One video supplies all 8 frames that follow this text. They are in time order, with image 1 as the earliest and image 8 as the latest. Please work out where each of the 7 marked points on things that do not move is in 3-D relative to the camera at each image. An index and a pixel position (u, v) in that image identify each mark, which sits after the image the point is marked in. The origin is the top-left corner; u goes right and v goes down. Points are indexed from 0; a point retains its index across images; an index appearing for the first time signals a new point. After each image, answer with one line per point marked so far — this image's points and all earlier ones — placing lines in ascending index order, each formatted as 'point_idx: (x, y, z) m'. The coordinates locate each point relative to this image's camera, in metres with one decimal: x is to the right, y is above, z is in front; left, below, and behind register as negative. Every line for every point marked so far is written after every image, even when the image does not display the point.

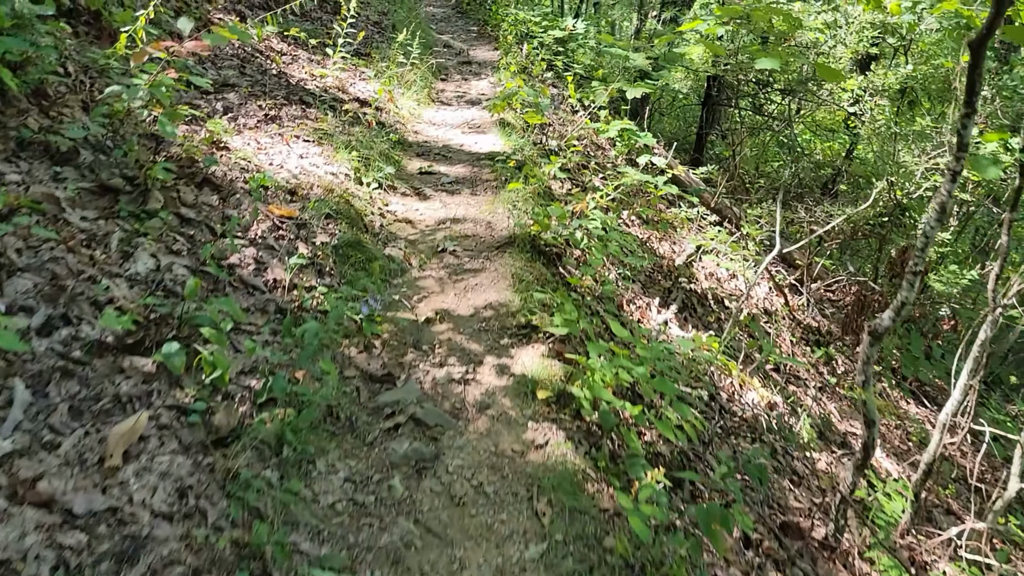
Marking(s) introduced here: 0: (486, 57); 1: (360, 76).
0: (-0.2, +2.1, +7.3) m
1: (-1.0, +1.4, +5.3) m
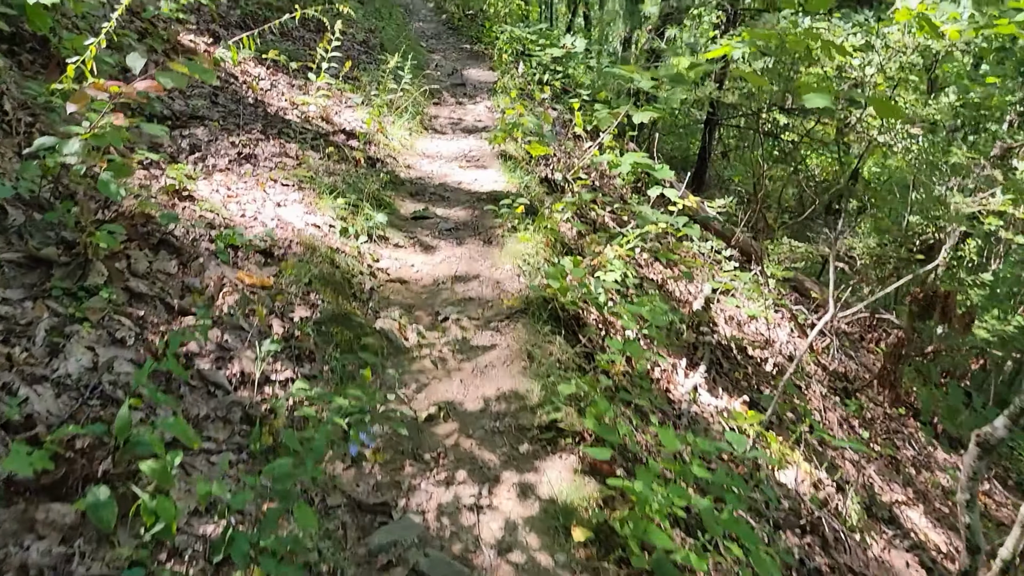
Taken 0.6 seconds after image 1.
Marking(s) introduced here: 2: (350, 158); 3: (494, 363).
0: (-0.3, +1.8, +6.8) m
1: (-1.0, +1.1, +4.8) m
2: (-0.8, +0.7, +4.0) m
3: (-0.1, -0.2, +2.5) m
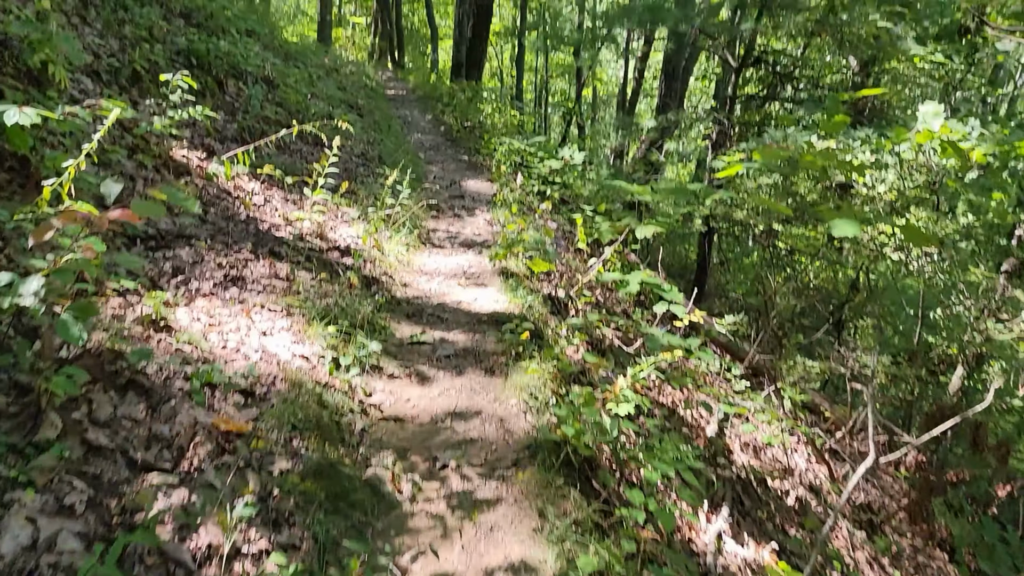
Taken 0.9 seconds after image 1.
0: (-0.3, +0.8, +6.7) m
1: (-1.0, +0.4, +4.7) m
2: (-0.8, +0.1, +3.8) m
3: (0.0, -0.6, +2.2) m
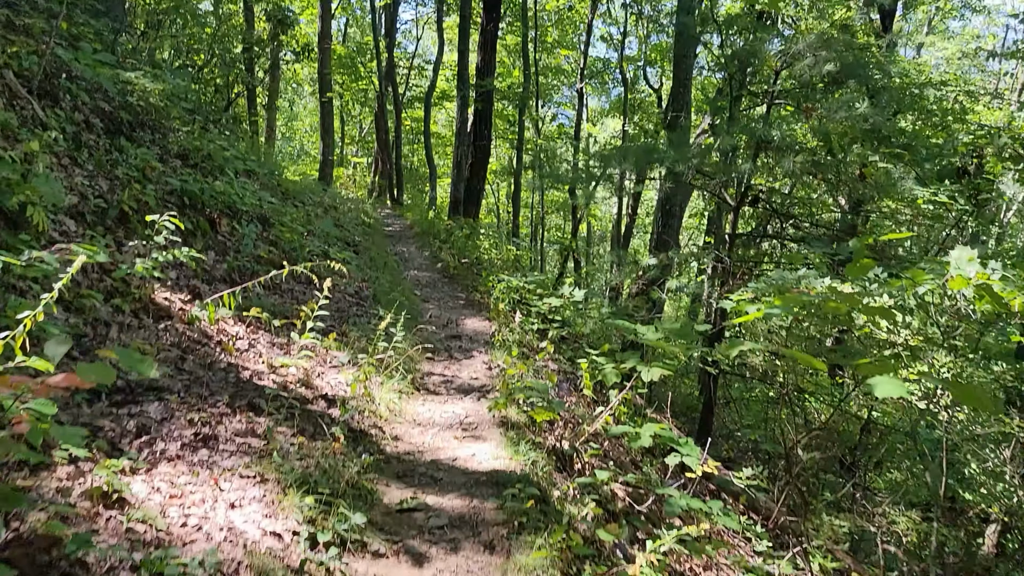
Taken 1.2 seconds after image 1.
0: (-0.3, -0.3, +6.5) m
1: (-1.0, -0.4, +4.4) m
2: (-0.8, -0.6, +3.4) m
3: (0.0, -1.0, +1.8) m
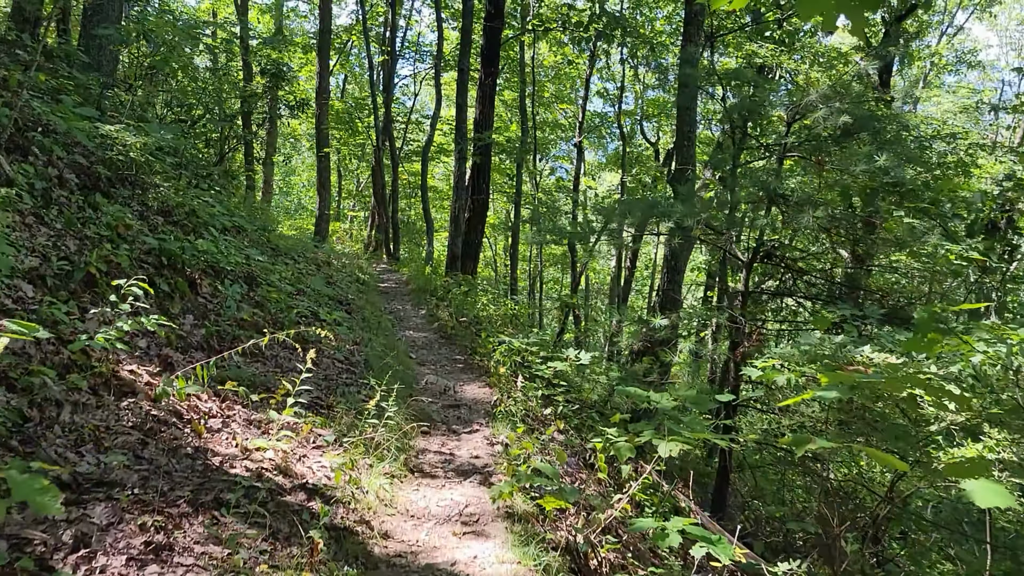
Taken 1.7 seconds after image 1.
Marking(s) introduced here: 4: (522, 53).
0: (-0.3, -0.8, +6.1) m
1: (-1.0, -0.8, +3.9) m
2: (-0.8, -0.9, +3.0) m
3: (0.0, -1.2, +1.3) m
4: (+0.2, +5.6, +19.3) m
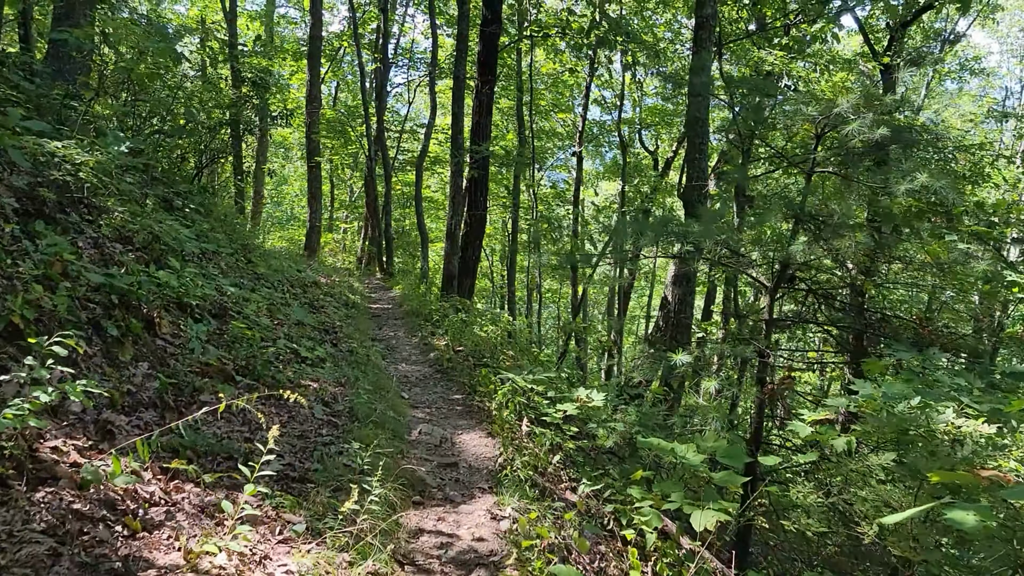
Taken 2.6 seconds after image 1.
0: (-0.2, -1.1, +5.3) m
1: (-0.9, -1.0, +3.2) m
2: (-0.7, -1.1, +2.2) m
3: (+0.1, -1.4, +0.6) m
4: (+0.2, +5.3, +18.6) m
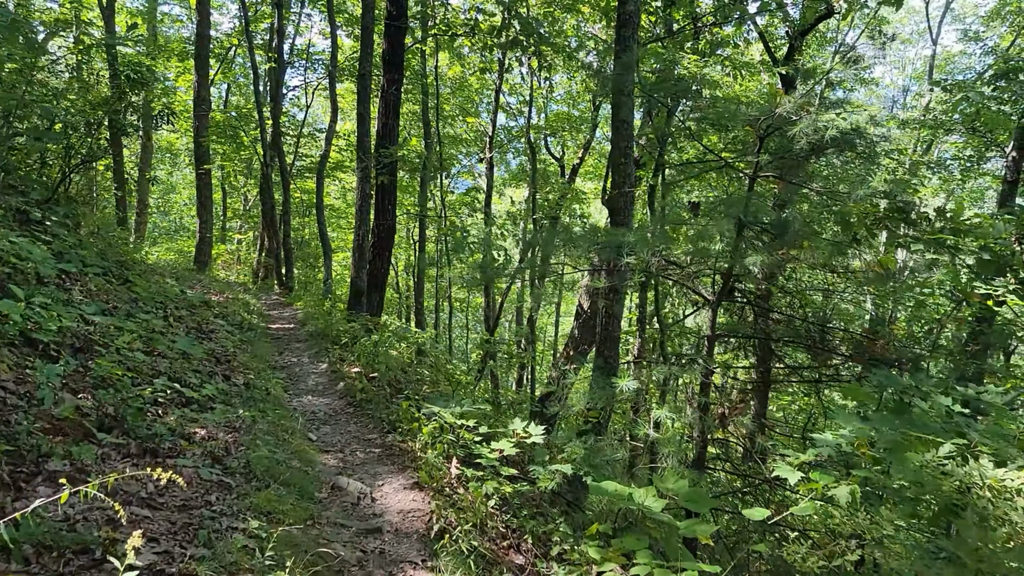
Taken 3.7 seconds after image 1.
0: (-0.6, -1.2, +4.5) m
1: (-1.1, -1.1, +2.4) m
2: (-0.7, -1.2, +1.4) m
3: (+0.3, -1.5, -0.2) m
4: (-2.0, +5.0, +17.8) m
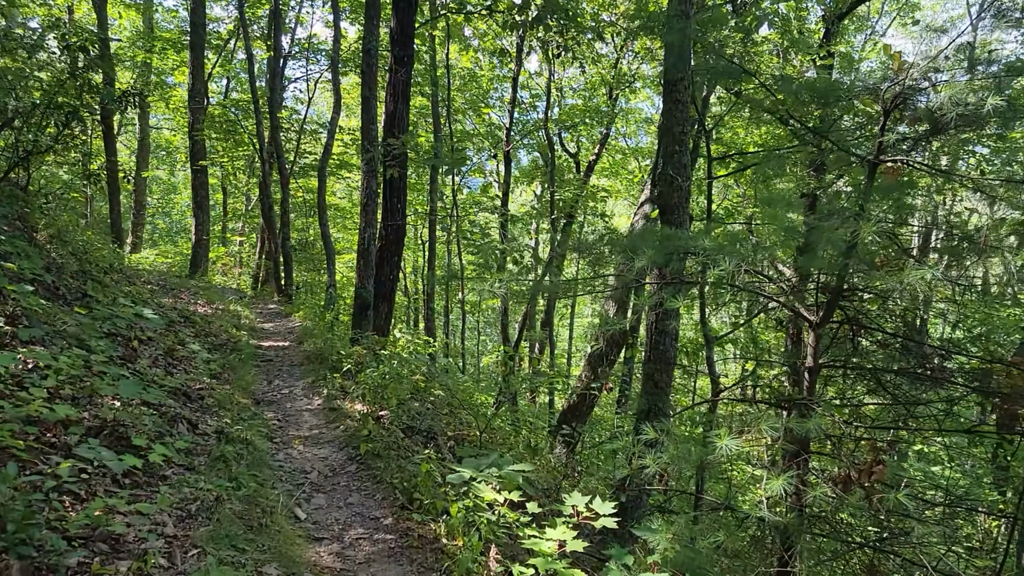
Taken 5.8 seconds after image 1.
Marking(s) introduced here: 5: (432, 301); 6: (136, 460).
0: (-0.3, -1.3, +3.1) m
1: (-0.8, -1.3, +0.9) m
2: (-0.5, -1.4, 0.0) m
3: (+0.5, -1.6, -1.6) m
4: (-1.6, +4.9, +16.4) m
5: (-1.8, -0.3, +18.5) m
6: (-1.8, -0.8, +3.8) m
